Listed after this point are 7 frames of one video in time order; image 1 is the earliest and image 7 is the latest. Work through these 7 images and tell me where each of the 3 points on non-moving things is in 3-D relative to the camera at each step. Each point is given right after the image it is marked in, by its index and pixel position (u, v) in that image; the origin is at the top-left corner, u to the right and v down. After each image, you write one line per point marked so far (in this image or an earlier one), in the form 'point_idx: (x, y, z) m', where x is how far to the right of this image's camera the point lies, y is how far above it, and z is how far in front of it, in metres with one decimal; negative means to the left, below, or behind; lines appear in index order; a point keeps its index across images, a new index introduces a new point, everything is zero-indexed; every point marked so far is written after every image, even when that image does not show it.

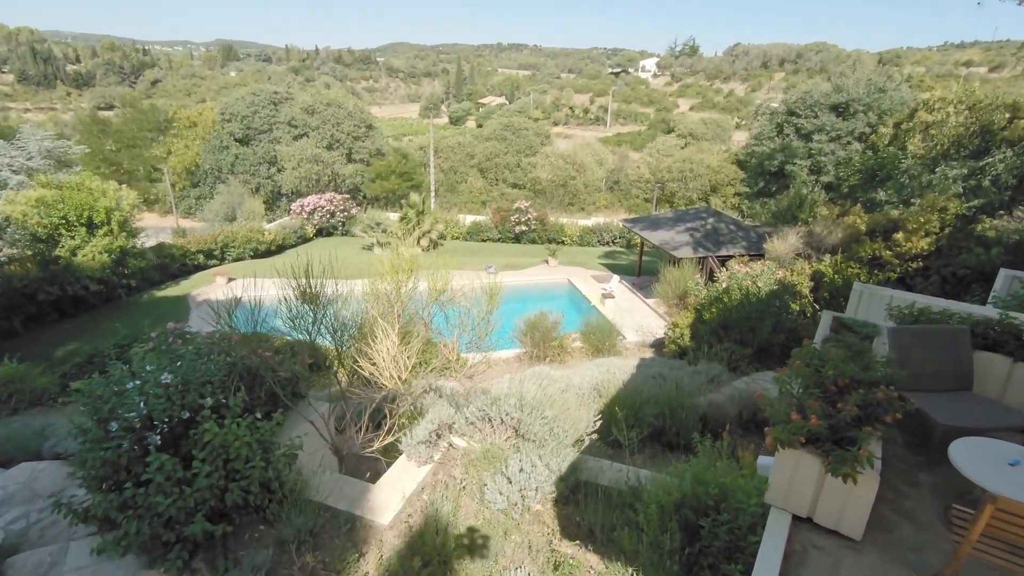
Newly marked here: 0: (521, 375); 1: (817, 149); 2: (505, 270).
0: (+0.1, -1.4, +8.2) m
1: (+10.4, +4.8, +18.5) m
2: (-0.3, +0.7, +19.7) m
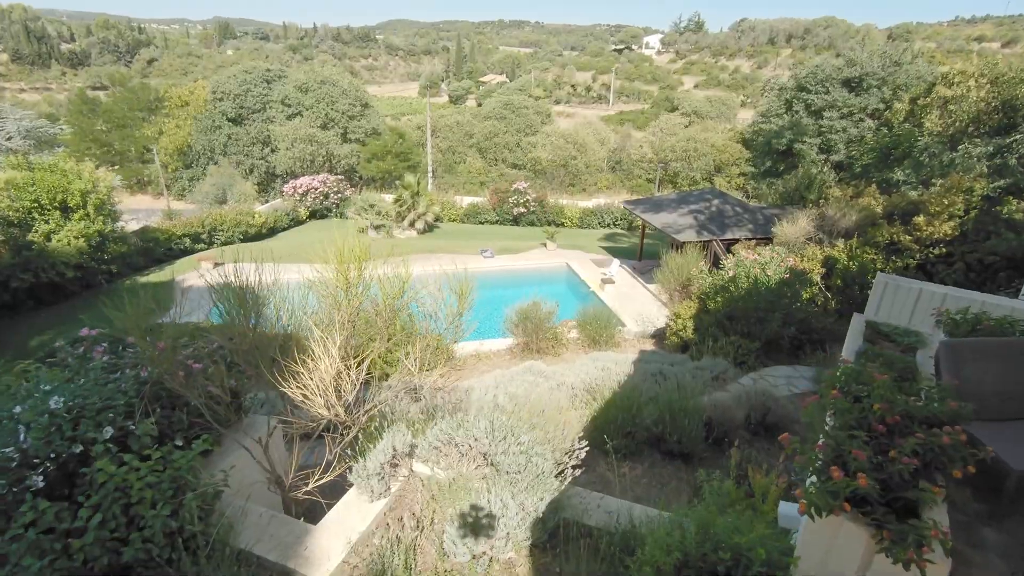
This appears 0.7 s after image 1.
0: (0.0, -1.2, +7.6) m
1: (+10.3, +5.3, +17.6) m
2: (-0.4, +1.2, +19.1) m
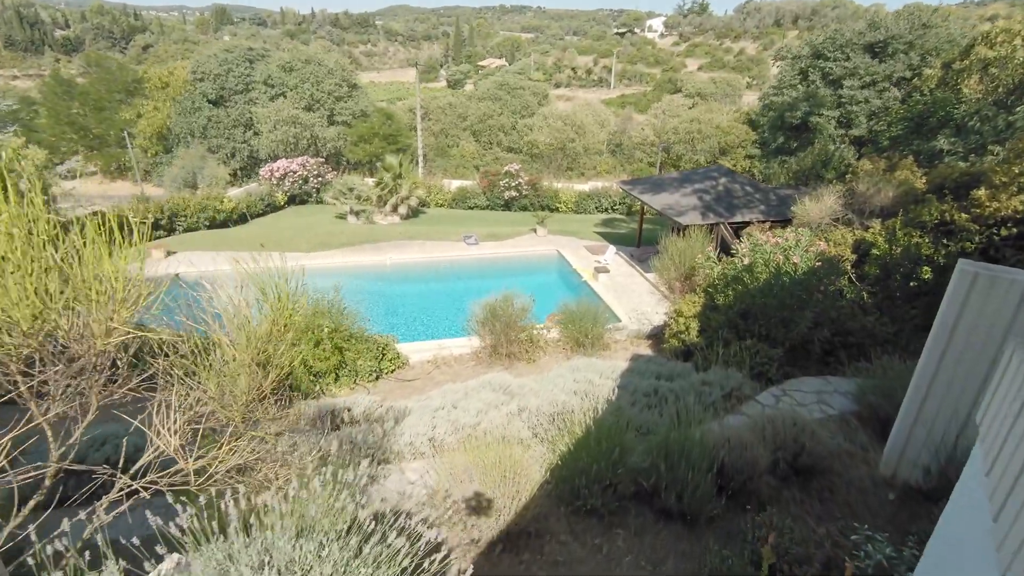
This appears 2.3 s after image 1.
0: (-0.5, -1.1, +6.0) m
1: (+9.8, +5.6, +15.8) m
2: (-0.9, +1.5, +17.4) m
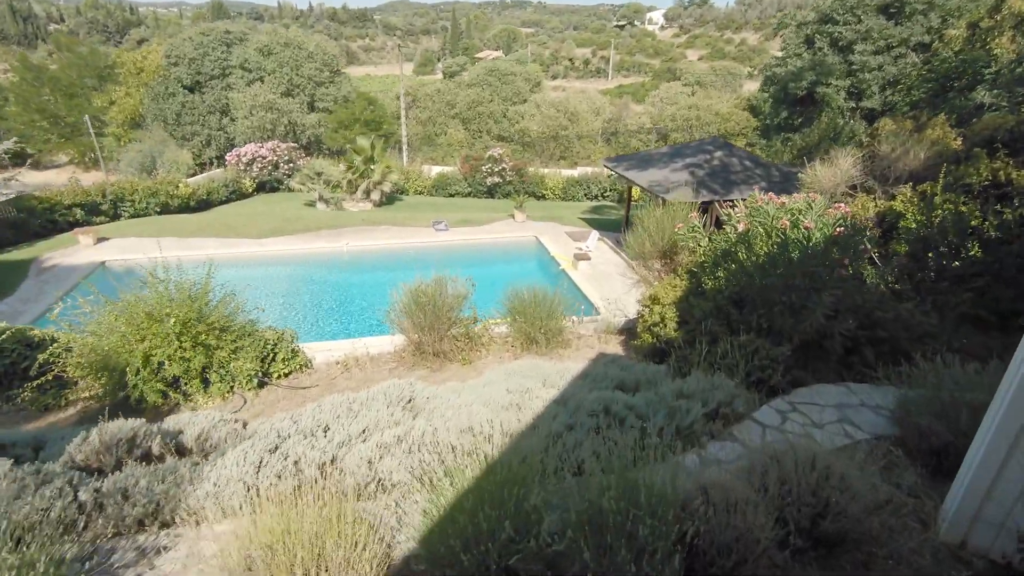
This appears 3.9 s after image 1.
0: (-1.2, -0.9, +4.4) m
1: (+9.1, +5.9, +14.2) m
2: (-1.6, +1.8, +15.8) m
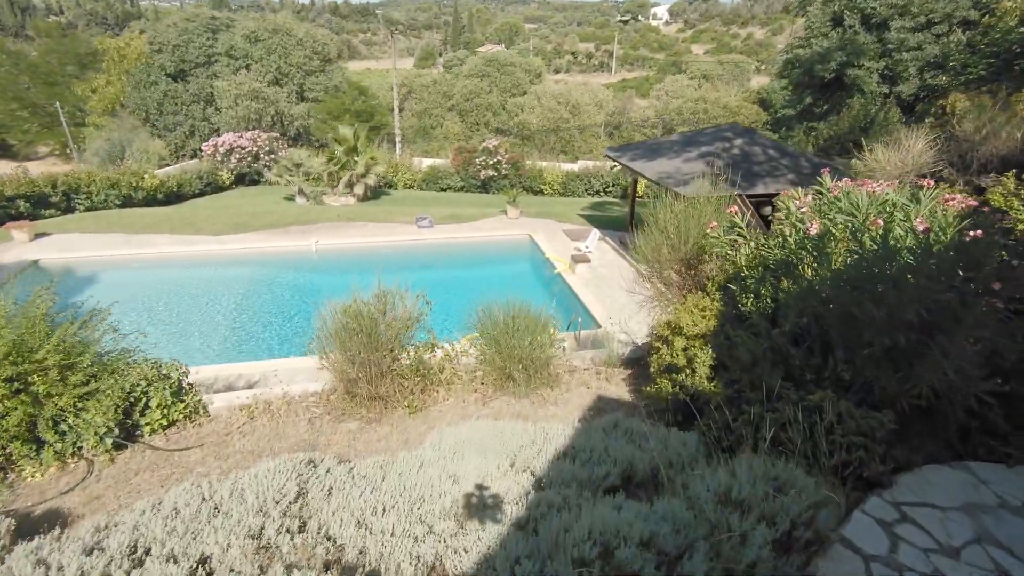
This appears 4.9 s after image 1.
0: (-1.5, -1.1, +2.9) m
1: (+8.9, +5.7, +12.6) m
2: (-1.8, +1.7, +14.3) m
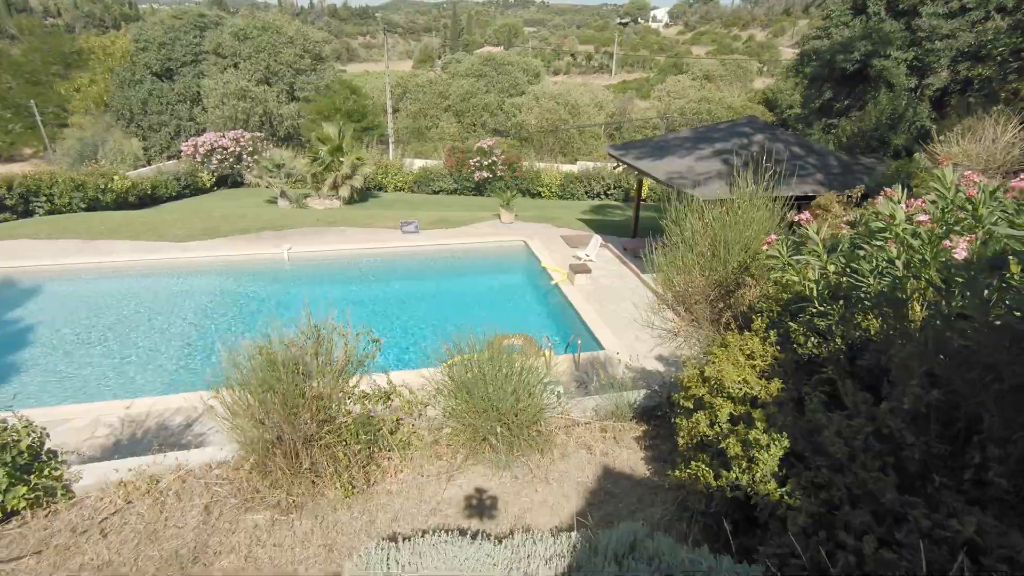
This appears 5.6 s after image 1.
0: (-1.7, -1.3, +1.7) m
1: (+8.8, +5.5, +11.5) m
2: (-2.0, +1.5, +13.1) m
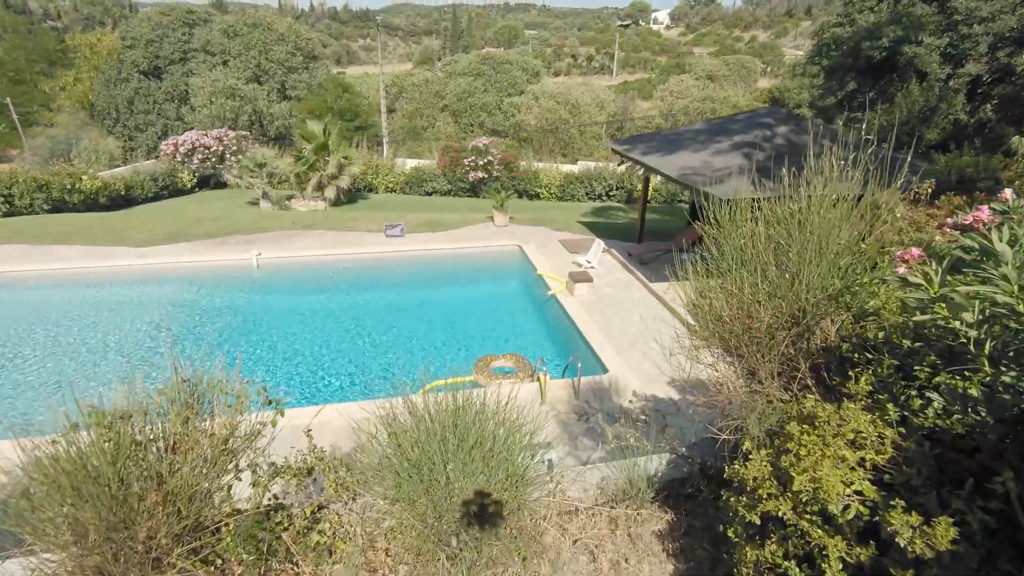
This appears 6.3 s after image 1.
0: (-1.8, -1.4, +0.6) m
1: (+8.6, +5.3, +10.4) m
2: (-2.1, +1.3, +12.0) m
